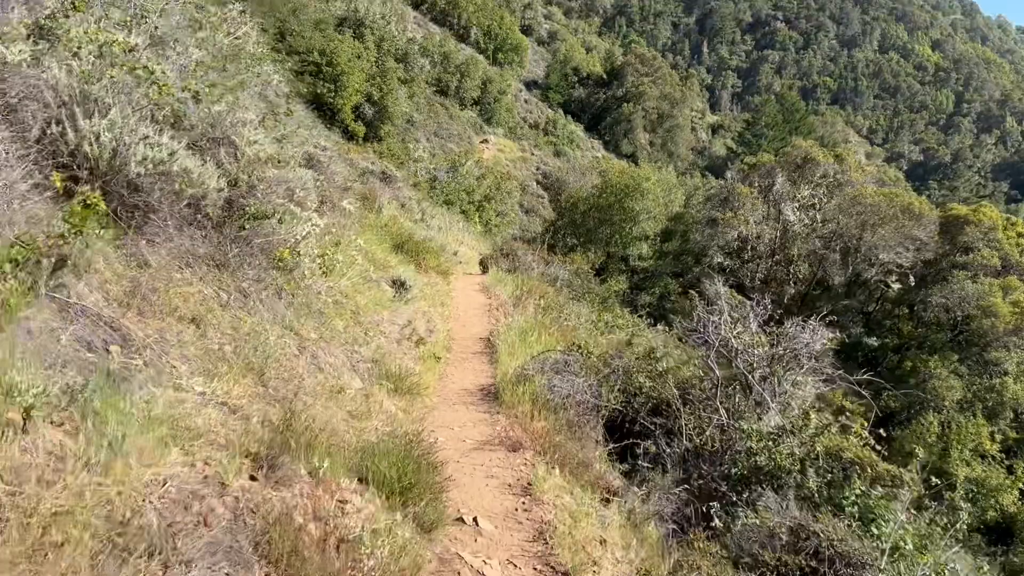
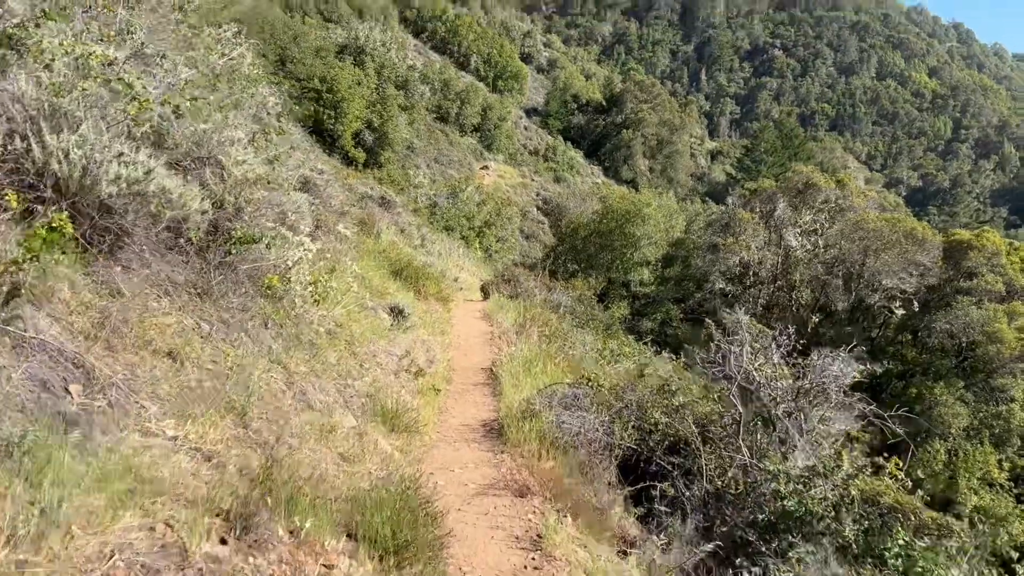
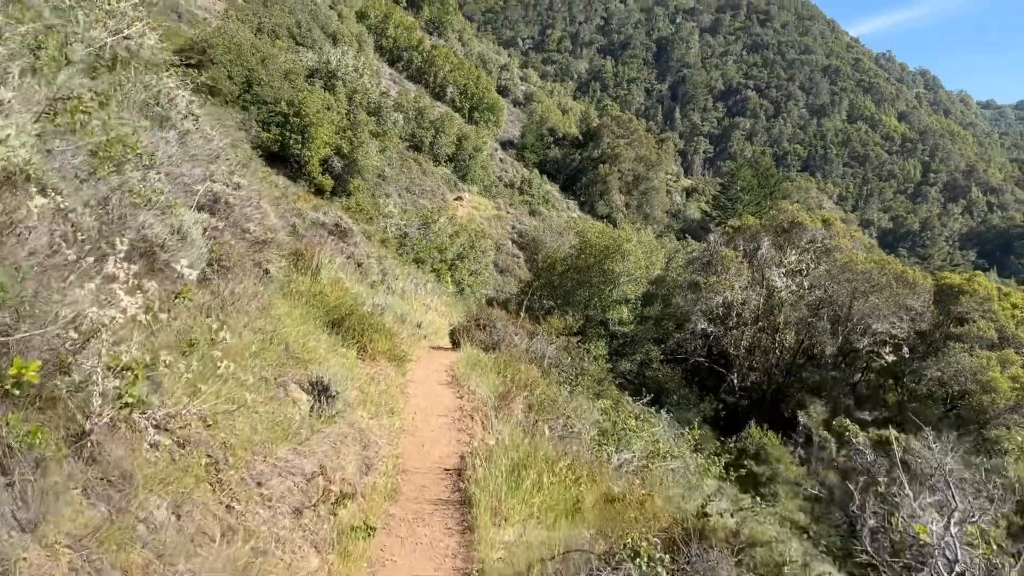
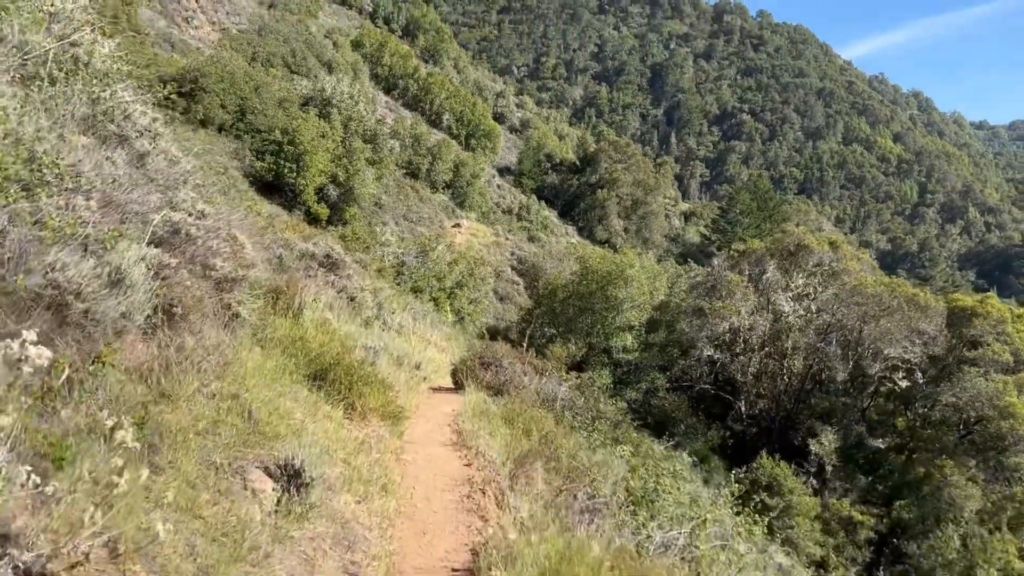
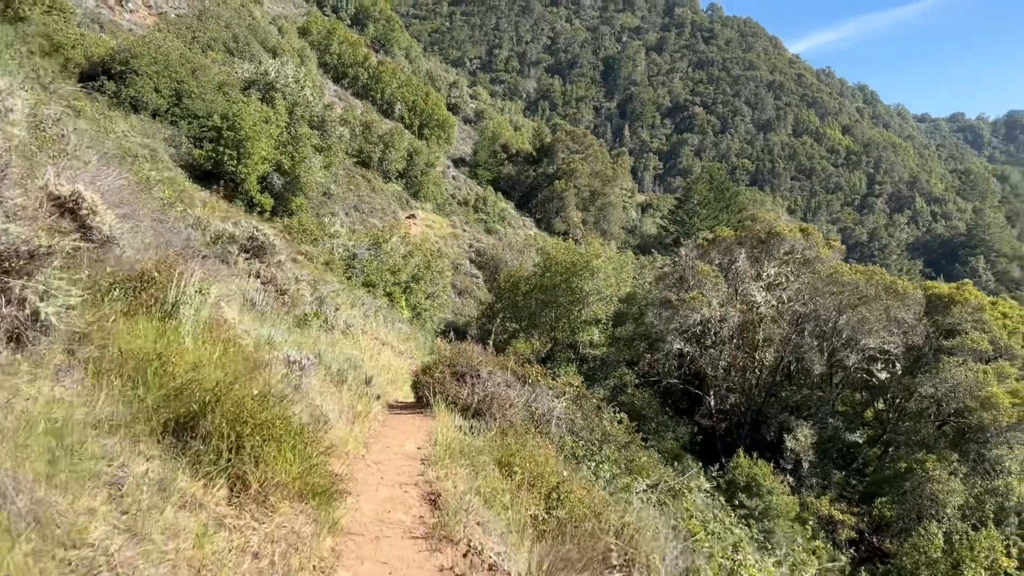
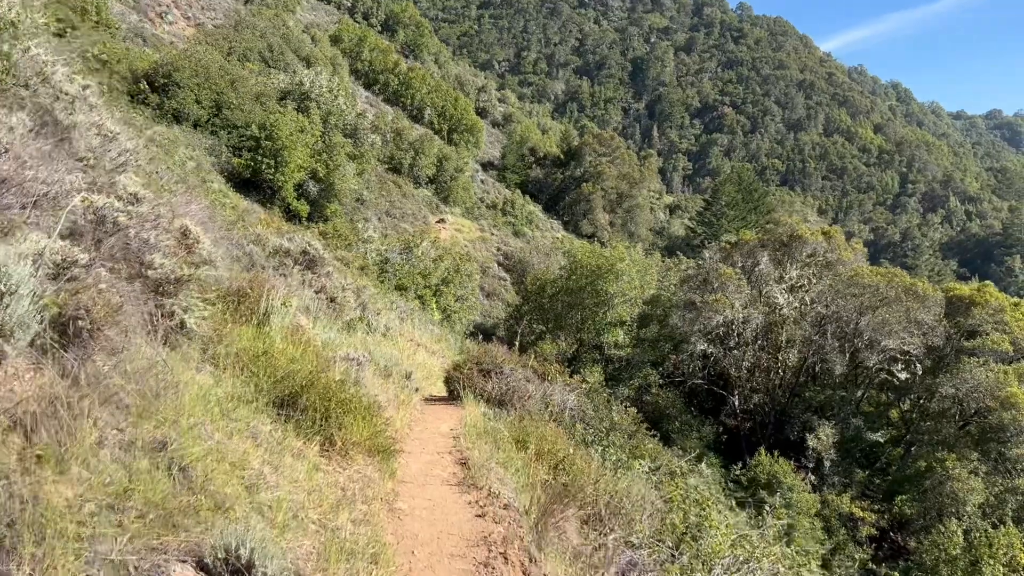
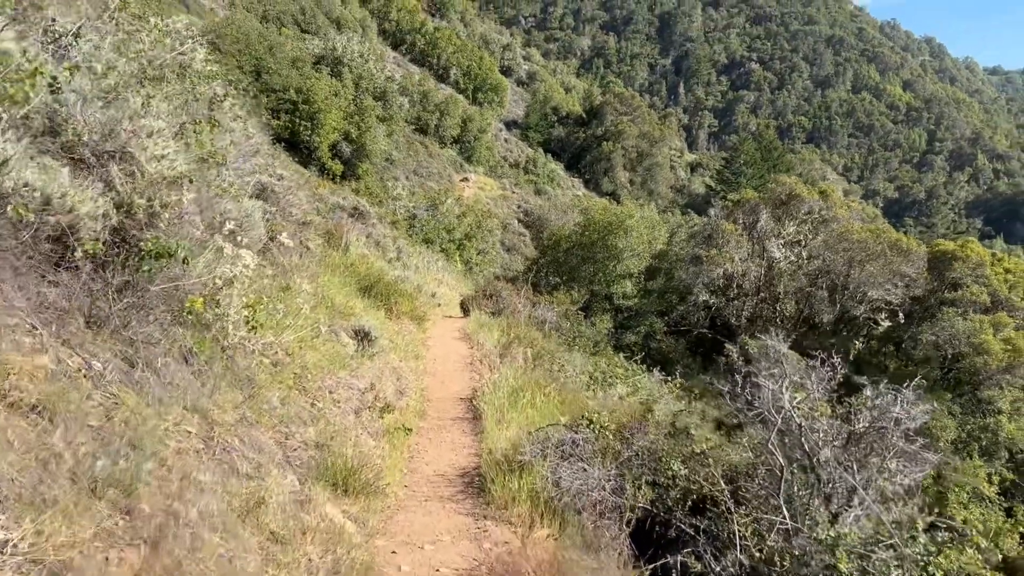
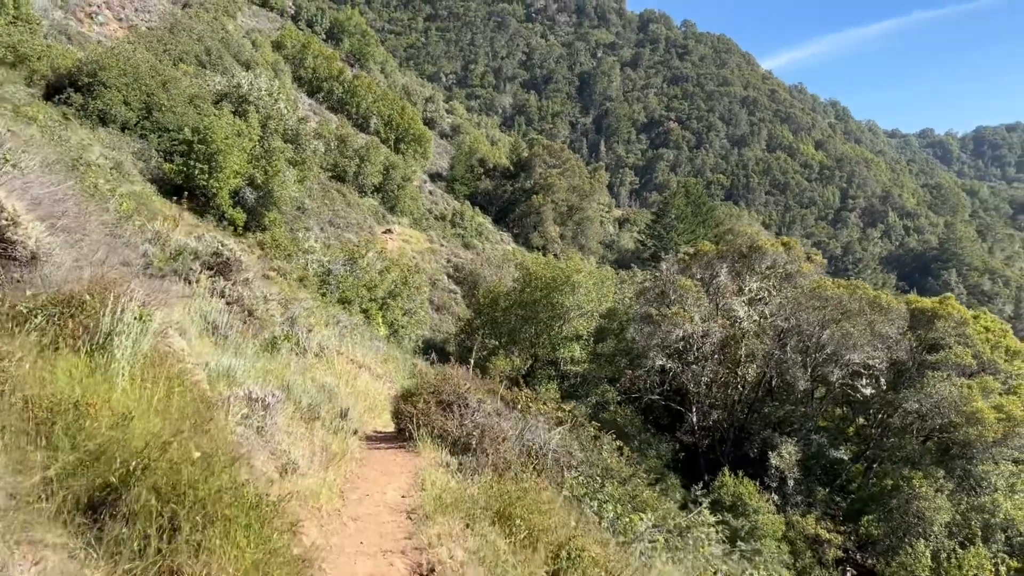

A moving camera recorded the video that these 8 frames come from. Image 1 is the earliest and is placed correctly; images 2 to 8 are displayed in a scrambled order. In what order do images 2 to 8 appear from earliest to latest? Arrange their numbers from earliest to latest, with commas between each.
2, 7, 3, 4, 6, 5, 8
